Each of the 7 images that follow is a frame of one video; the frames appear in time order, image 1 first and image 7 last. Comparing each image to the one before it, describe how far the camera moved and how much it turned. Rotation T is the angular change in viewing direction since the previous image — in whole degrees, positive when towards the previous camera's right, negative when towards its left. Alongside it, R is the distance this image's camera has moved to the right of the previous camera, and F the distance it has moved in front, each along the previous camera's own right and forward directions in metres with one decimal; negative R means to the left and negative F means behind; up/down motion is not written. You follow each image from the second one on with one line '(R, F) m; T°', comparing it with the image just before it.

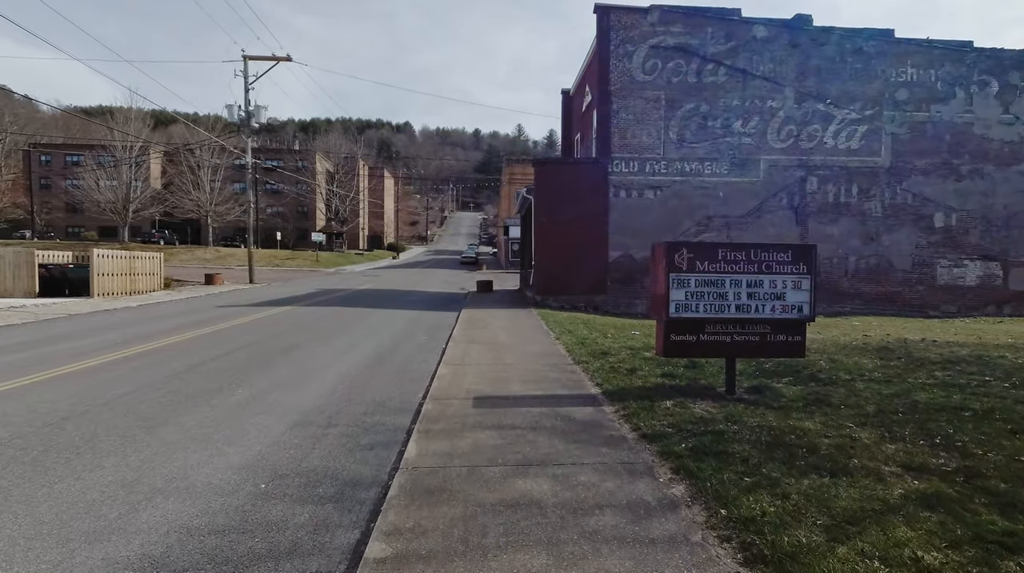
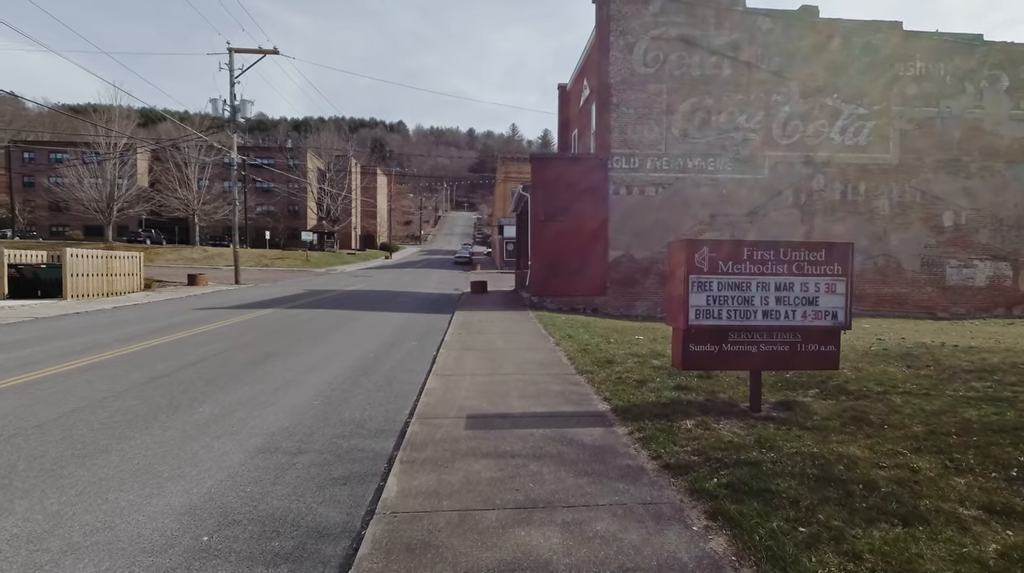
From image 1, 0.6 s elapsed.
(0.0, +0.8) m; +1°
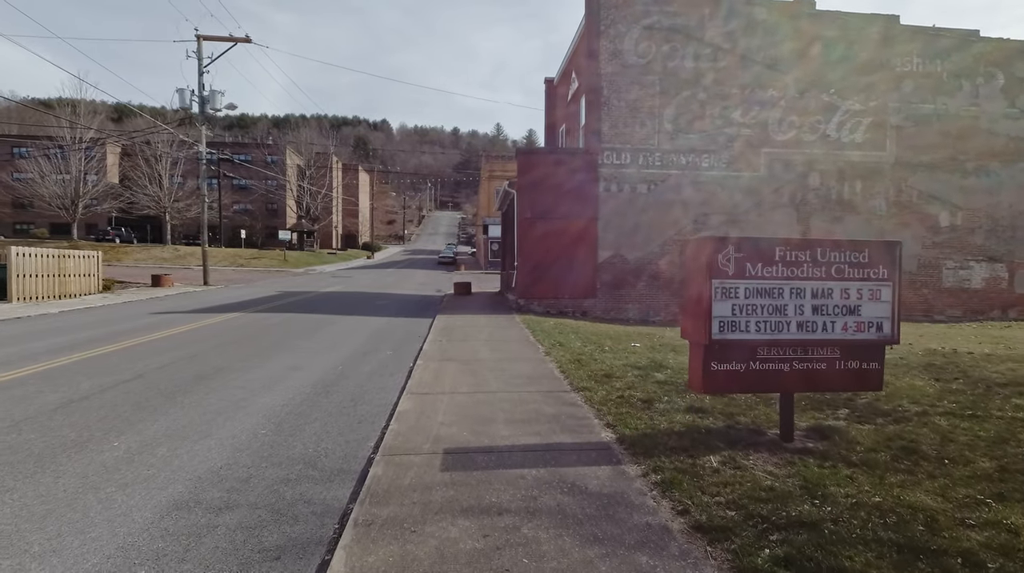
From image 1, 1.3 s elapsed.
(0.0, +1.1) m; +2°
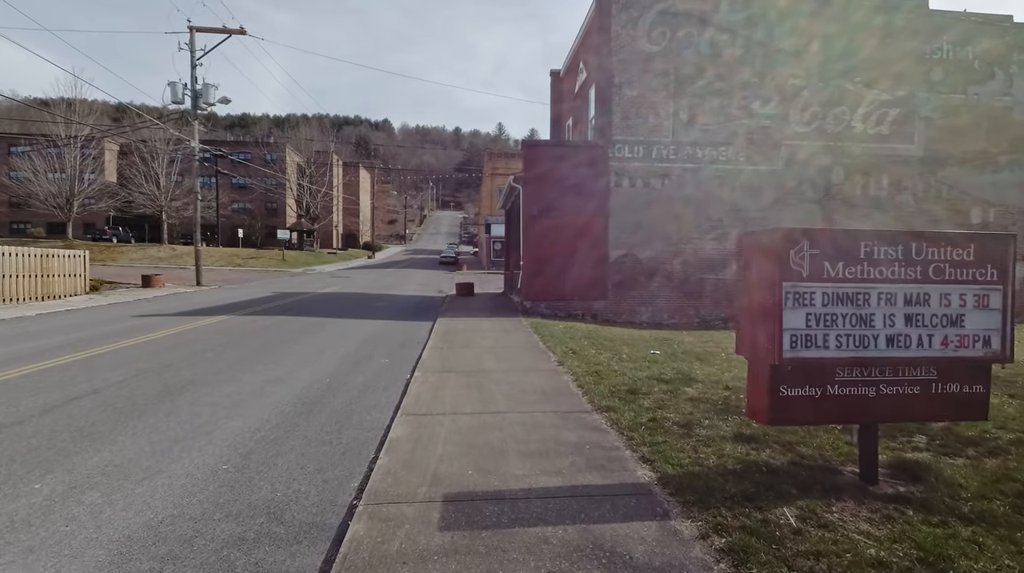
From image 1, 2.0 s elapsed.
(-0.1, +1.0) m; 0°
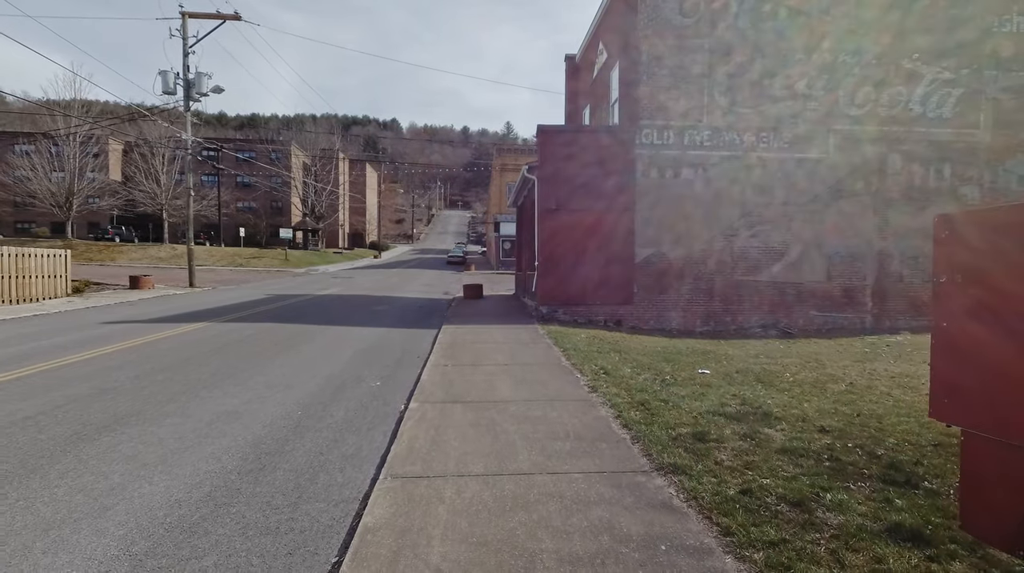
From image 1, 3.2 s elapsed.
(-0.2, +1.8) m; -1°
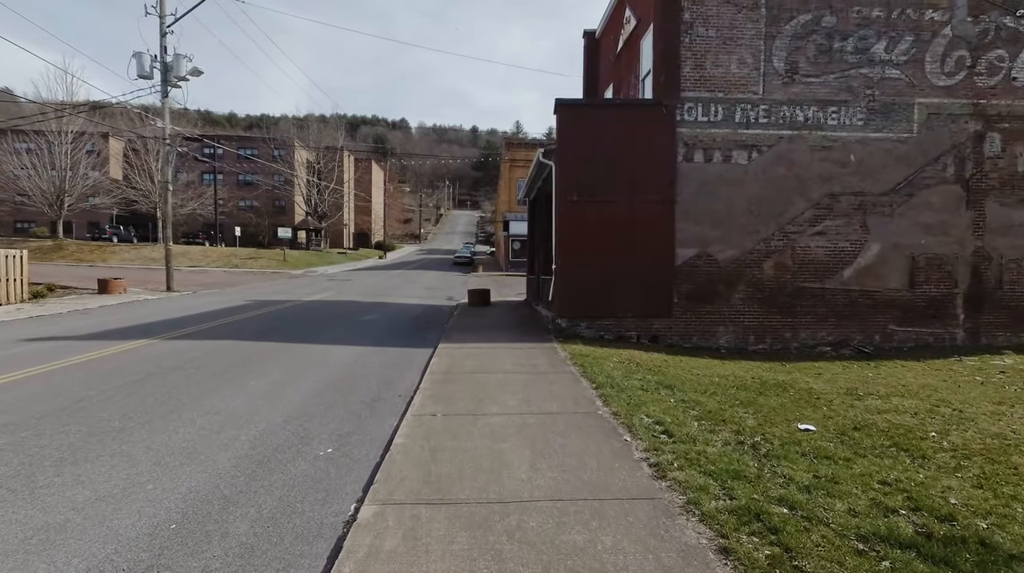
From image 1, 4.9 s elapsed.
(-0.1, +2.6) m; -1°
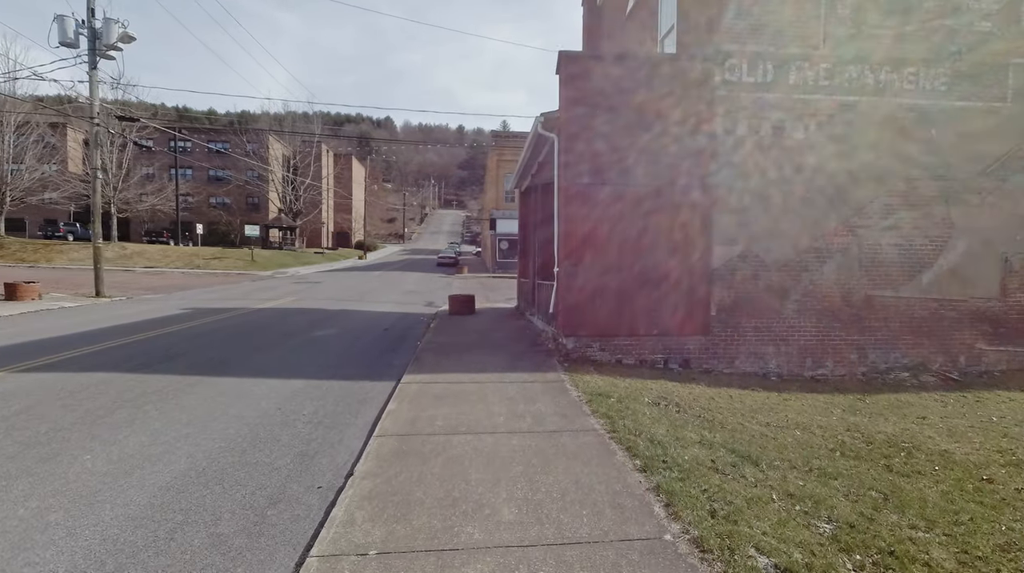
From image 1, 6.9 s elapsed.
(-0.1, +2.9) m; +2°
